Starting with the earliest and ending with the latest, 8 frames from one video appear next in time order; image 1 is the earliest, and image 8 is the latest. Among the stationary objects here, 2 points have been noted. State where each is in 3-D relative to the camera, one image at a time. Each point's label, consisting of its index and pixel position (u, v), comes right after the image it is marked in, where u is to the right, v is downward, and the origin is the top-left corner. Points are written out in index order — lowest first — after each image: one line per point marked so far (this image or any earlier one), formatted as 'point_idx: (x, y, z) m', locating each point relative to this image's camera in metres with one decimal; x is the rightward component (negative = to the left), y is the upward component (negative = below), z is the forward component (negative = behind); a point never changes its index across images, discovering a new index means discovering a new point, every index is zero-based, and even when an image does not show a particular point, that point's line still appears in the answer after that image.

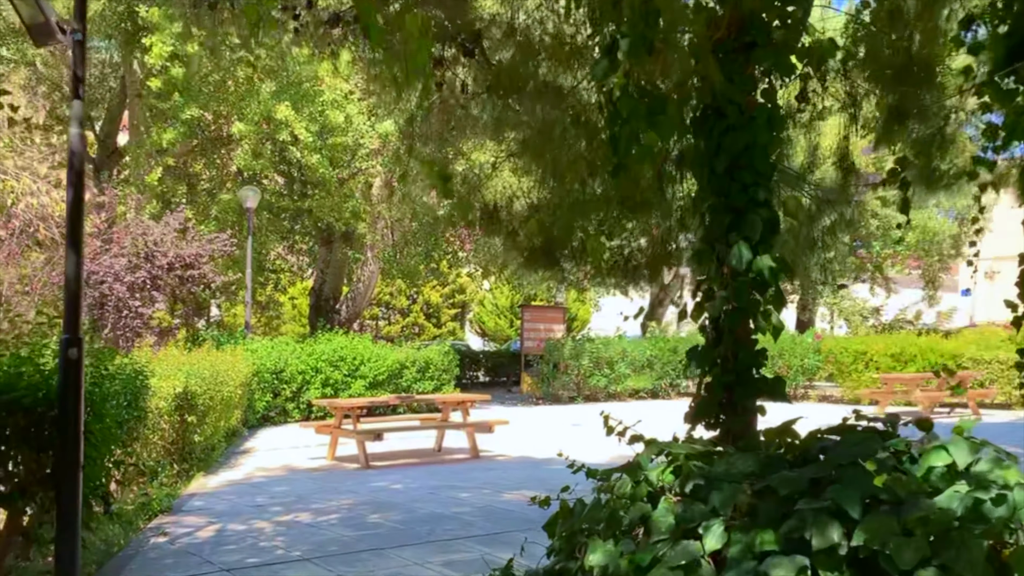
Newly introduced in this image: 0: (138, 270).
0: (-5.4, +0.3, +15.1) m
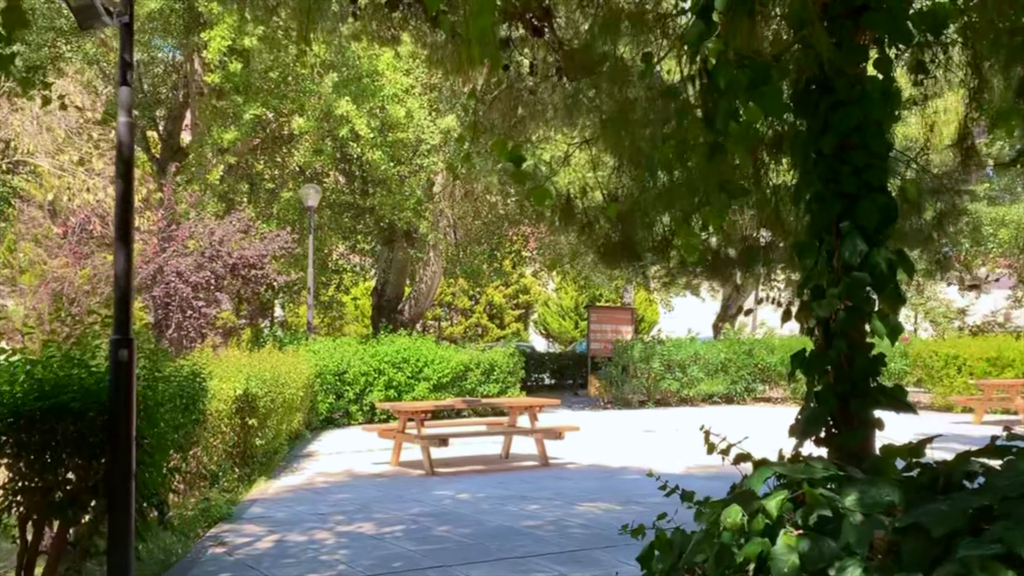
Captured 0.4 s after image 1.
0: (-4.4, +0.3, +14.9) m
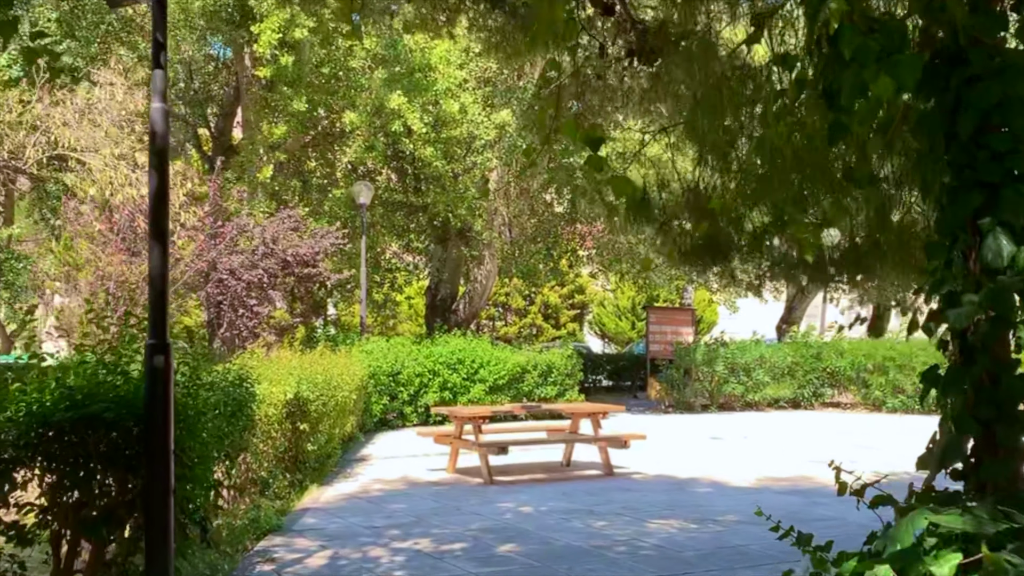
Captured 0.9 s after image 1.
0: (-3.6, +0.3, +14.6) m
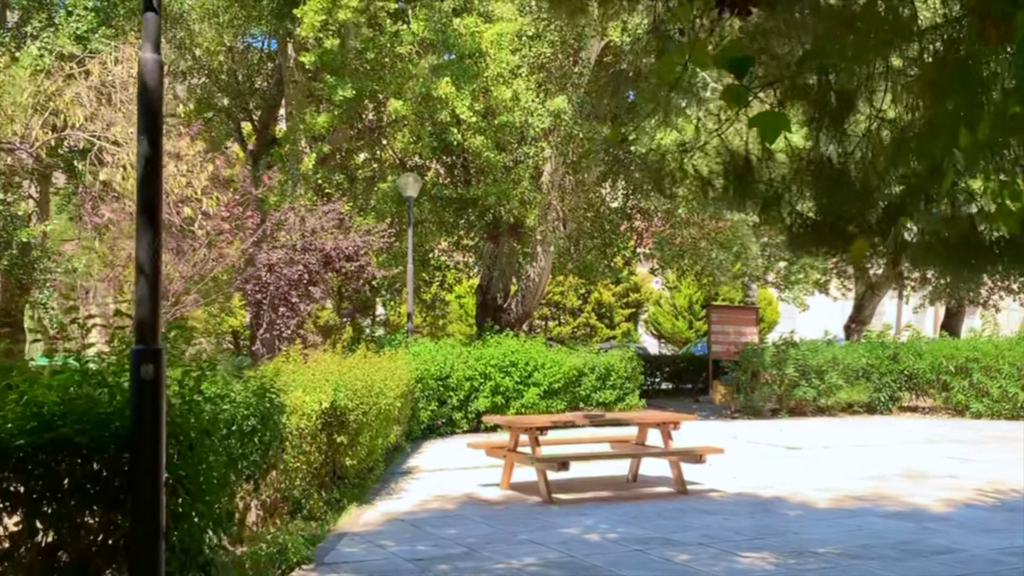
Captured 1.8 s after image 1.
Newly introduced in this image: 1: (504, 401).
0: (-2.8, +0.3, +13.7) m
1: (-0.1, -1.7, +15.4) m
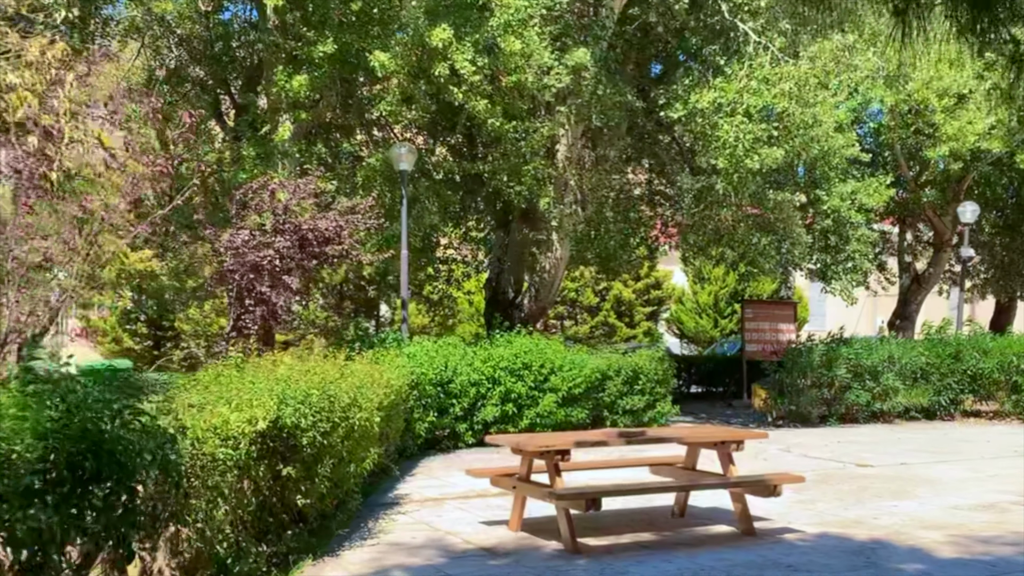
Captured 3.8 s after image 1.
0: (-2.7, +0.4, +11.5) m
1: (+0.1, -1.5, +13.1) m
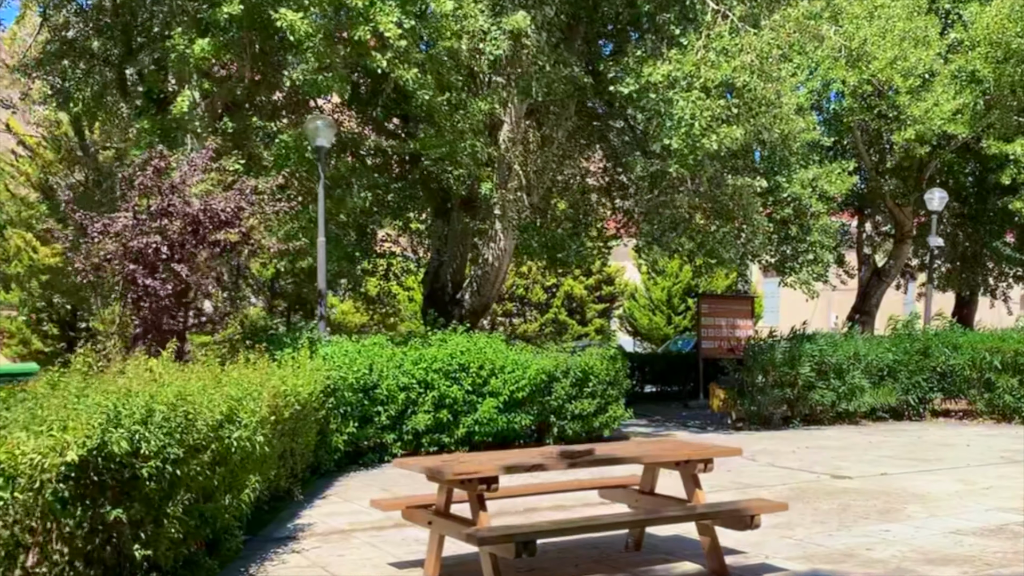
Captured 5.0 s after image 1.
0: (-3.4, +0.5, +10.0) m
1: (-0.7, -1.4, +11.7) m
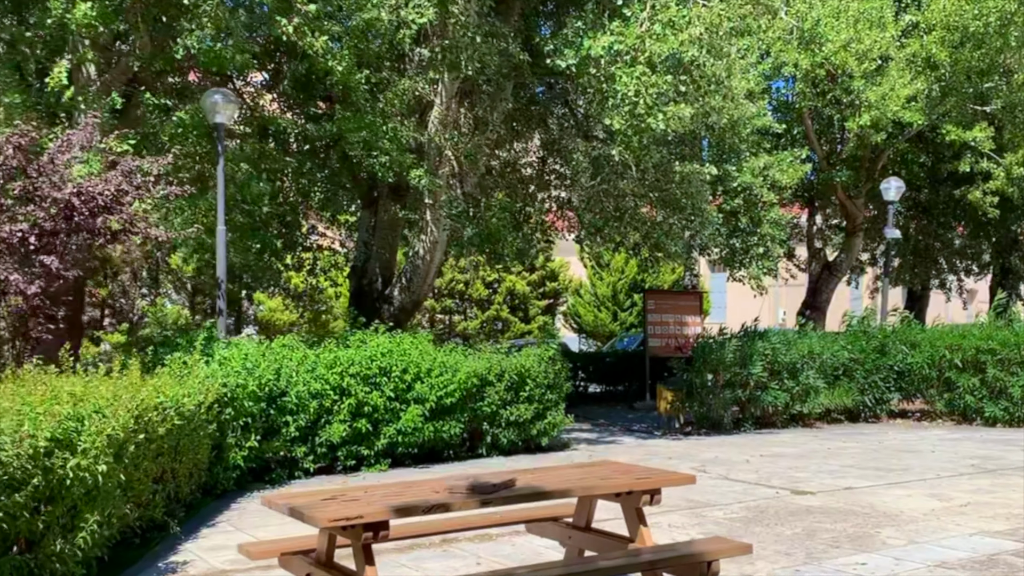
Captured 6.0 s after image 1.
0: (-4.0, +0.5, +8.7) m
1: (-1.4, -1.4, +10.5) m
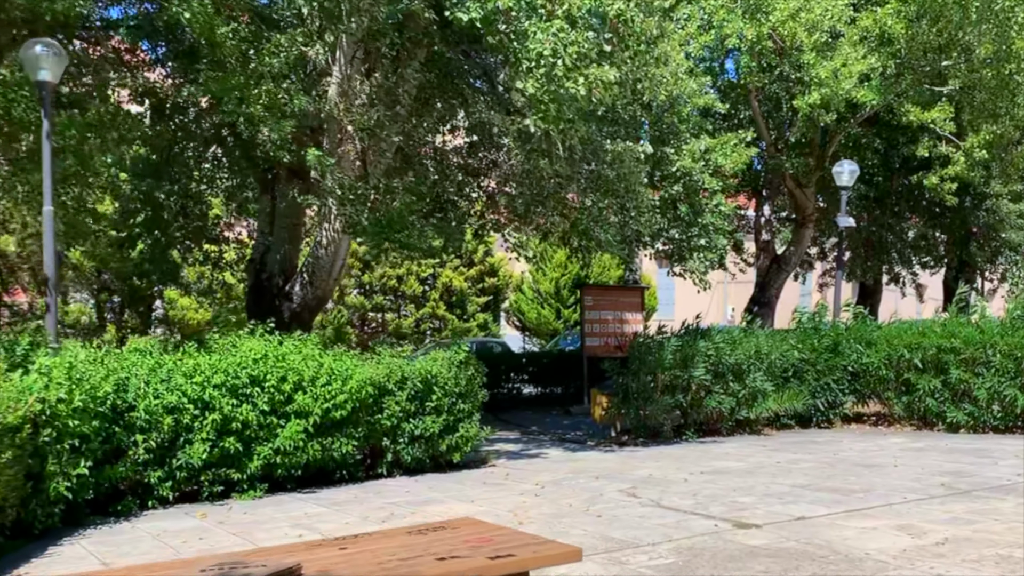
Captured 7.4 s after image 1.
0: (-4.8, +0.6, +6.9) m
1: (-2.3, -1.3, +8.9) m
